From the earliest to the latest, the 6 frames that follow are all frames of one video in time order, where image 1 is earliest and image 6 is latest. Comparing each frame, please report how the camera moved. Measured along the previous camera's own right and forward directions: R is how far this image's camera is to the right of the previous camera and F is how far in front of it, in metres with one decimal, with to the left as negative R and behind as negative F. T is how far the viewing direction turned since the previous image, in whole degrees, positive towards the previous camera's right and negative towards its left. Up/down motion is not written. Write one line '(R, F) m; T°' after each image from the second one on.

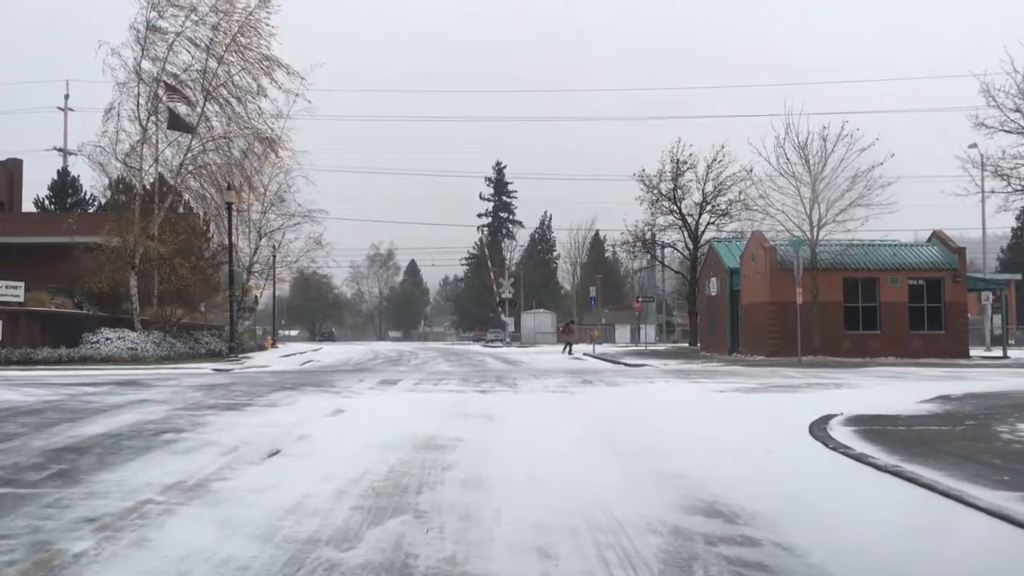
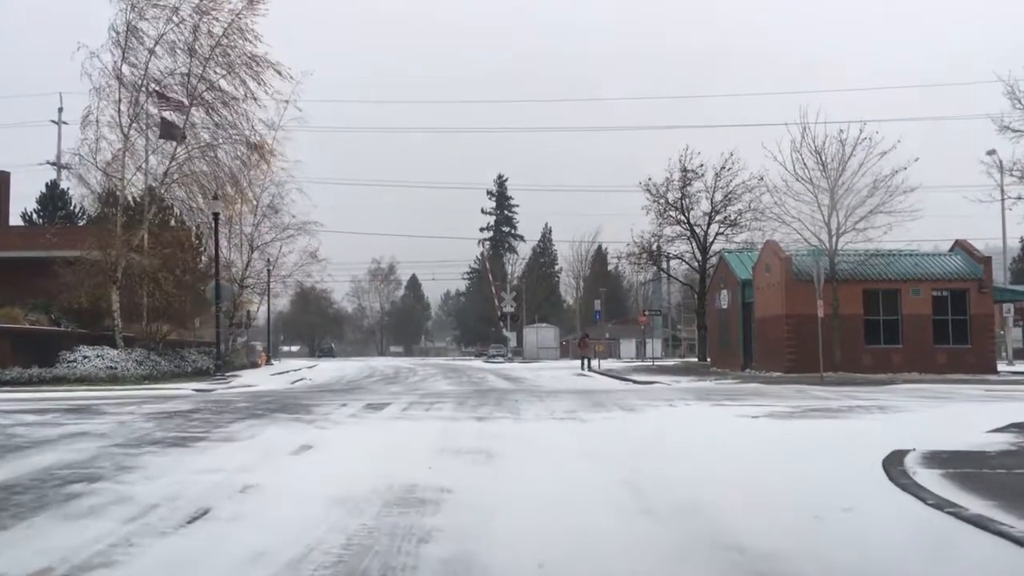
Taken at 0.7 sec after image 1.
(0.0, +1.9) m; 0°
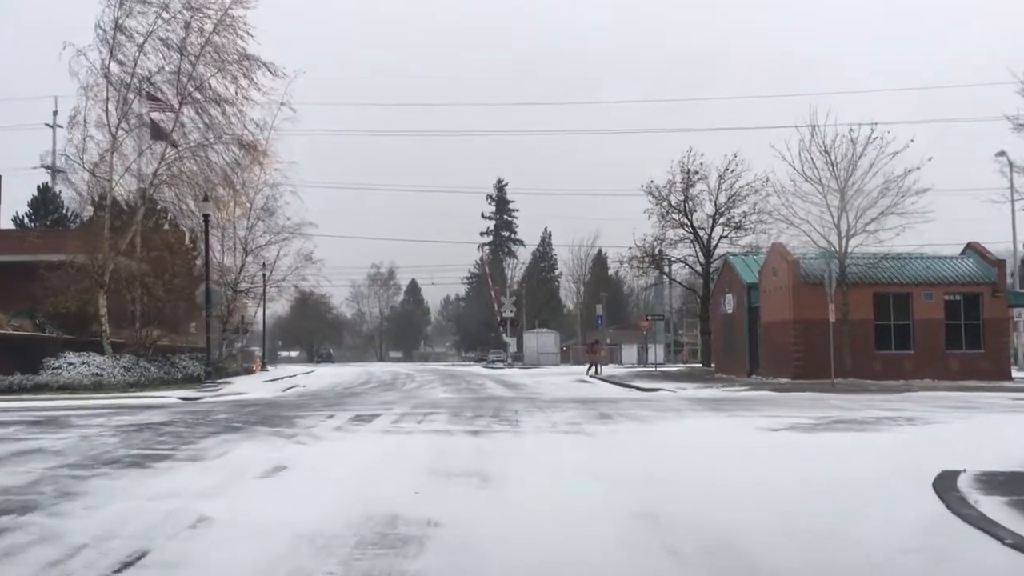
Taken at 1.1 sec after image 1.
(0.0, +1.0) m; 0°
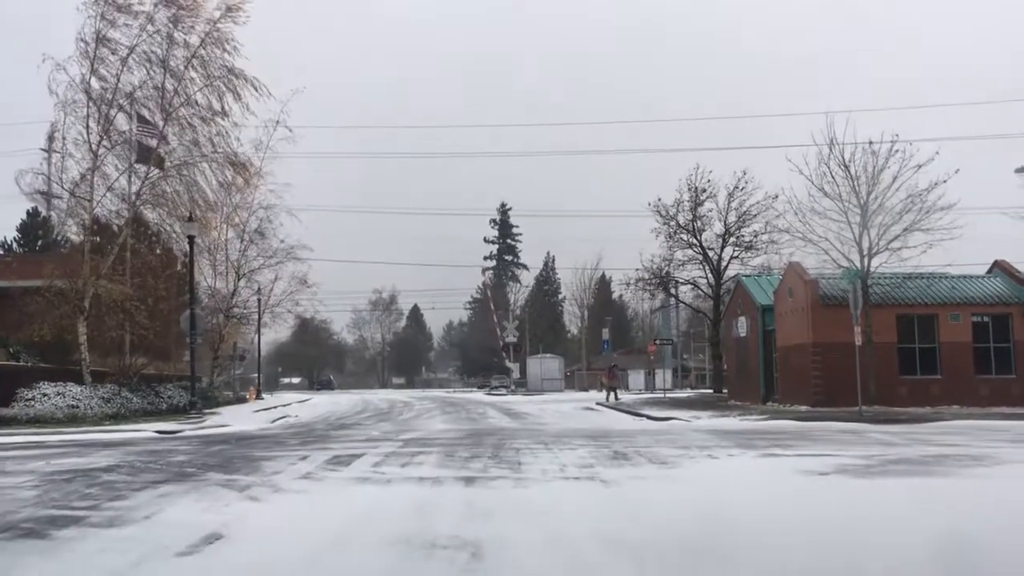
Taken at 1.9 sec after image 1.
(0.0, +1.8) m; 0°
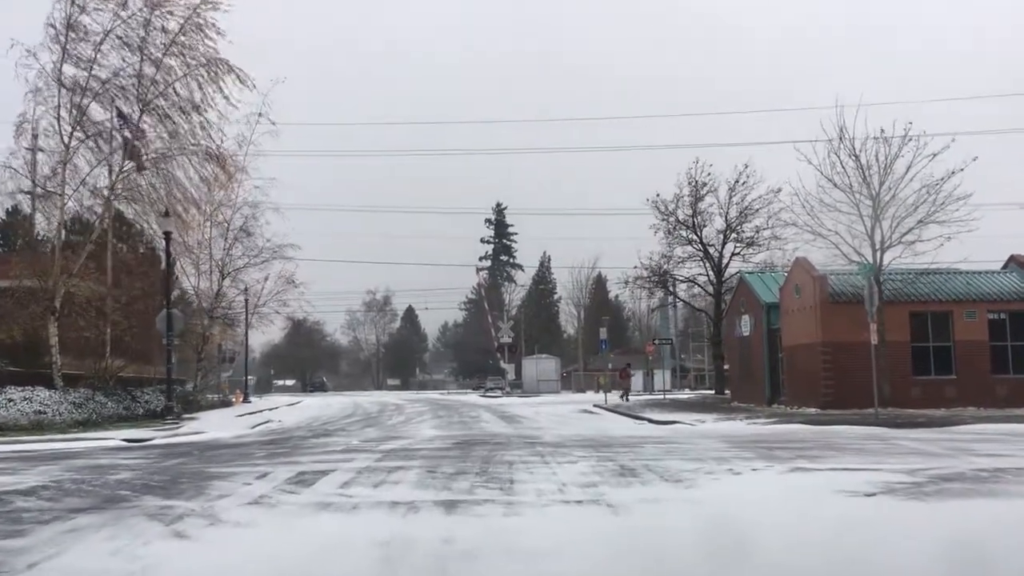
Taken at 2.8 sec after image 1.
(+0.1, +1.6) m; 0°
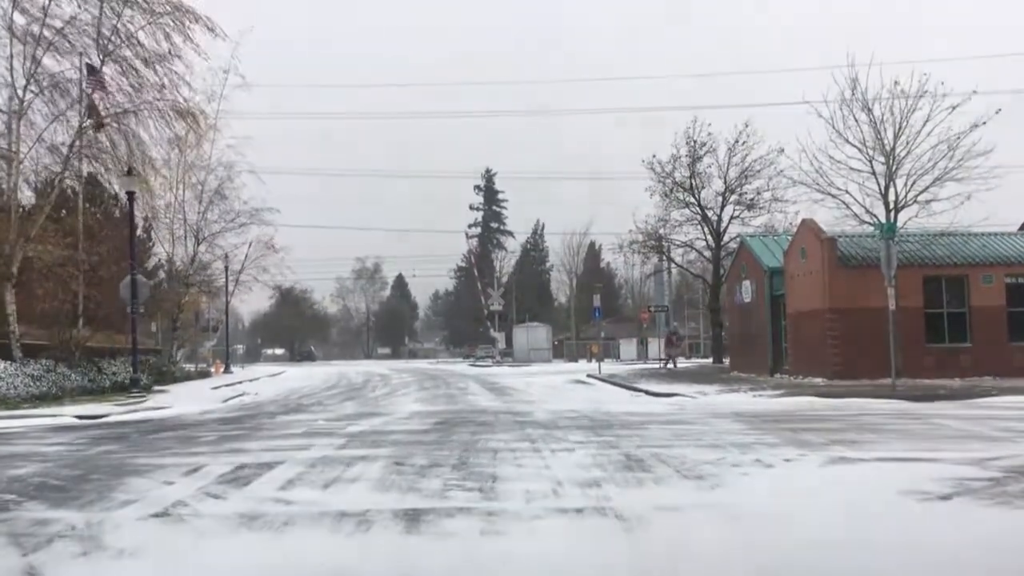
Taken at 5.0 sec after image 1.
(+0.1, +1.9) m; +1°
